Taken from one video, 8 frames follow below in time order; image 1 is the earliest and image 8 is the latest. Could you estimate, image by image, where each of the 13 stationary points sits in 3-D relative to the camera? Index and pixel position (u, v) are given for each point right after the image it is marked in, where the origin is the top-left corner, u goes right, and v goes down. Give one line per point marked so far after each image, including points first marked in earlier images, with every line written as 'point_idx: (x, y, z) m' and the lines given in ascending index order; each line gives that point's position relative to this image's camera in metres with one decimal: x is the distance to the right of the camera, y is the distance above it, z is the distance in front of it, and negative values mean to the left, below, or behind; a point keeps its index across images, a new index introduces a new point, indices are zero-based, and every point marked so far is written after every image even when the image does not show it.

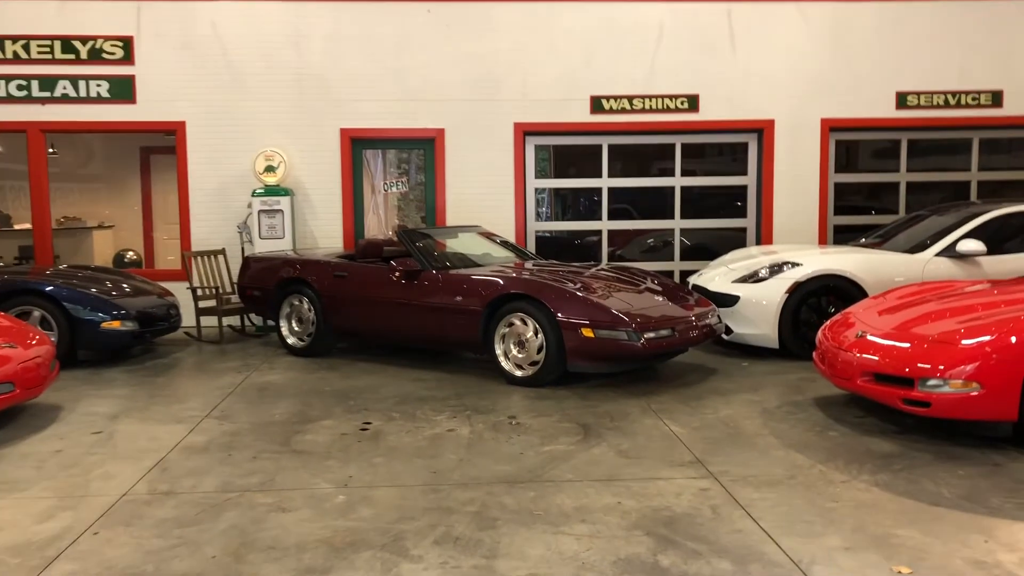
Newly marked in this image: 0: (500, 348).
0: (-0.1, -0.4, +6.5) m
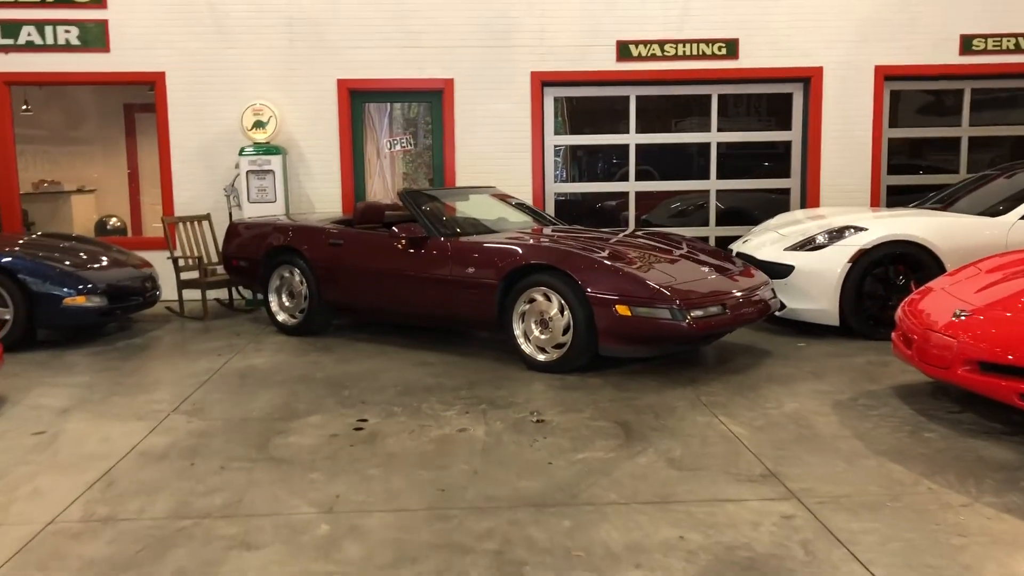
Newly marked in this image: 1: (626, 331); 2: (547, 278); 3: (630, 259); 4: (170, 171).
0: (0.0, -0.2, +5.6) m
1: (+0.6, -0.2, +5.2) m
2: (+0.2, +0.1, +5.5) m
3: (+0.7, +0.2, +5.6) m
4: (-3.1, +1.0, +8.6) m
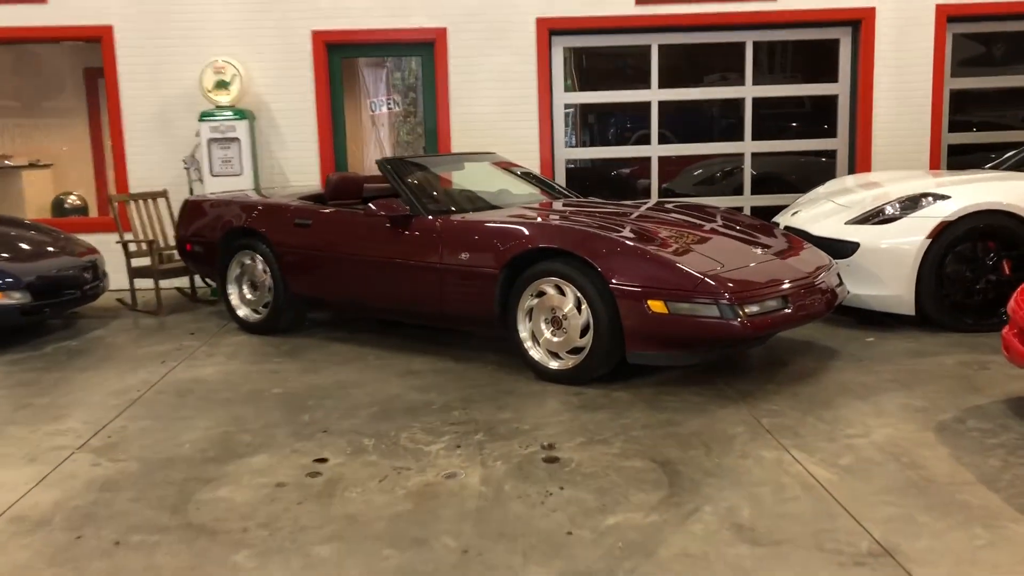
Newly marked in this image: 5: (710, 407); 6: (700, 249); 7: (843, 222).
0: (+0.1, -0.2, +4.5) m
1: (+0.6, -0.2, +4.1) m
2: (+0.2, +0.1, +4.3) m
3: (+0.7, +0.2, +4.5) m
4: (-3.0, +1.1, +7.5) m
5: (+0.8, -0.5, +4.0) m
6: (+0.9, +0.2, +4.4) m
7: (+1.9, +0.4, +5.5) m
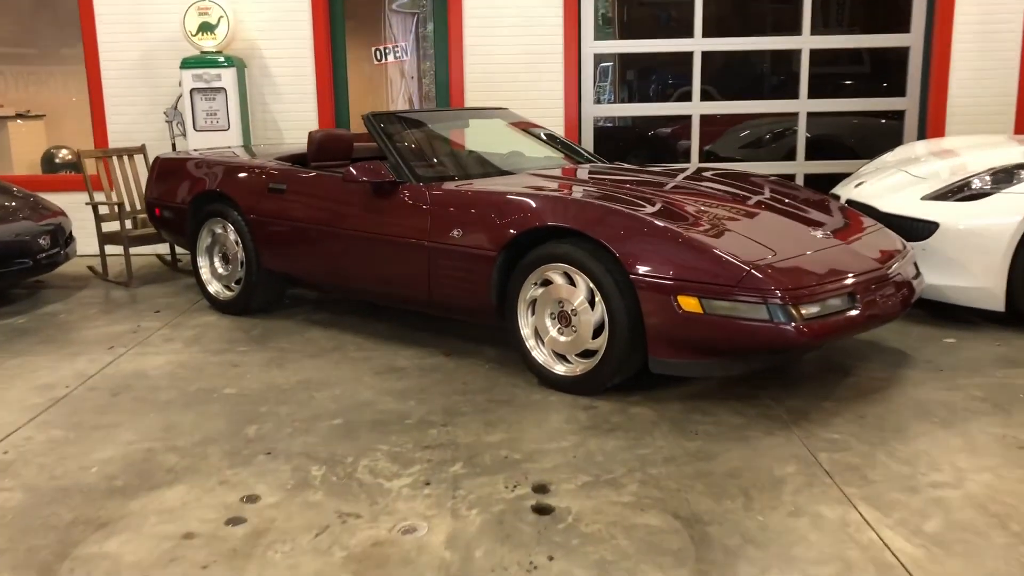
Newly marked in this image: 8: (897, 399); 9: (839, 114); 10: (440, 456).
0: (+0.1, -0.1, +3.7) m
1: (+0.6, -0.2, +3.3) m
2: (+0.2, +0.1, +3.5) m
3: (+0.7, +0.3, +3.7) m
4: (-2.9, +1.4, +6.7) m
5: (+0.8, -0.5, +3.2) m
6: (+0.9, +0.2, +3.6) m
7: (+1.9, +0.4, +4.6) m
8: (+1.4, -0.4, +3.5) m
9: (+2.4, +1.3, +7.1) m
10: (-0.2, -0.5, +3.0) m
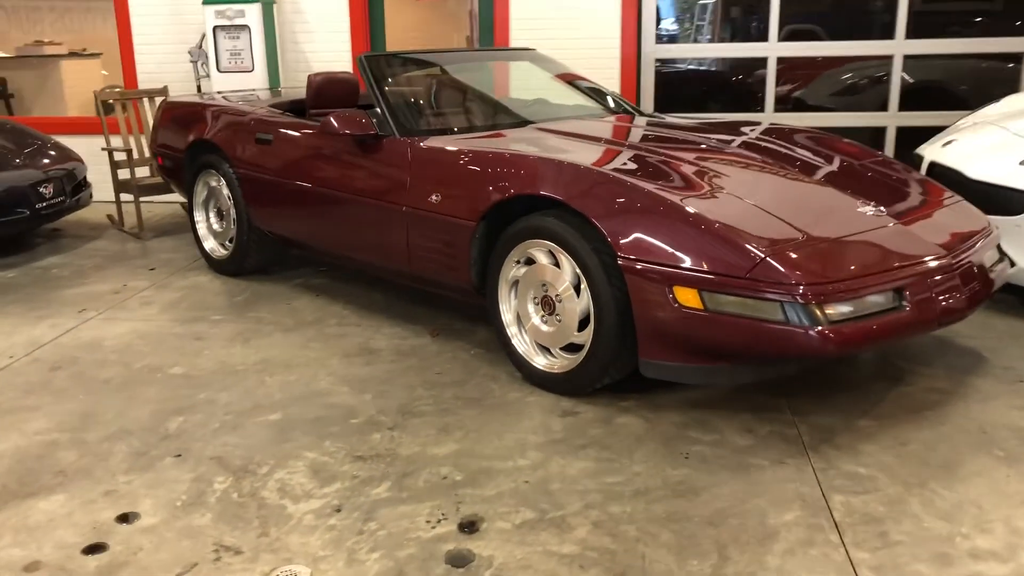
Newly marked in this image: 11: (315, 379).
0: (0.0, -0.1, +3.1) m
1: (+0.5, -0.1, +2.7) m
2: (+0.1, +0.2, +2.9) m
3: (+0.6, +0.3, +3.0) m
4: (-2.5, +1.7, +6.4) m
5: (+0.6, -0.5, +2.6) m
6: (+0.8, +0.3, +2.9) m
7: (+2.0, +0.5, +3.8) m
8: (+1.3, -0.4, +2.8) m
9: (+2.7, +1.5, +6.1) m
10: (-0.4, -0.5, +2.5) m
11: (-0.7, -0.3, +3.2) m
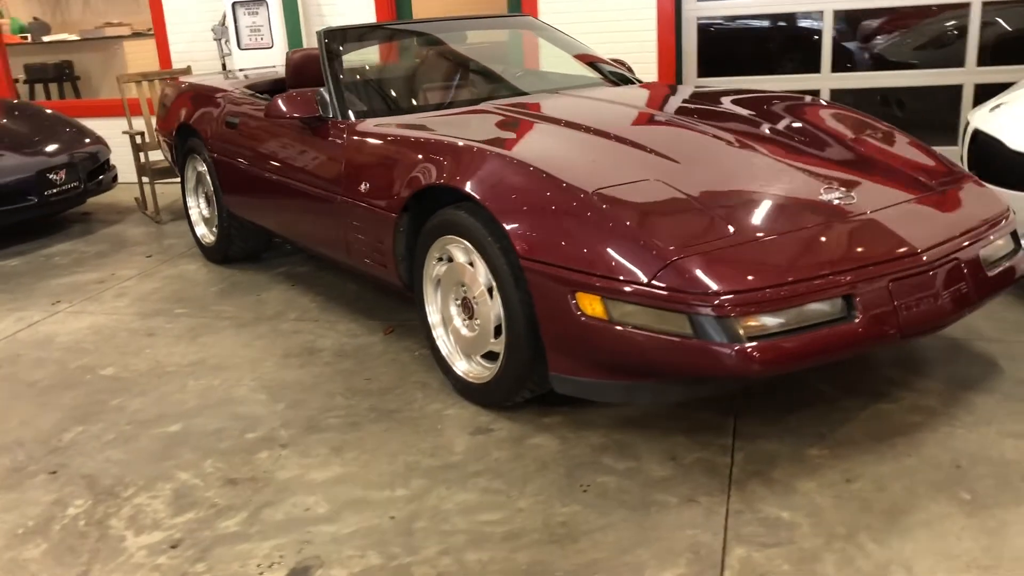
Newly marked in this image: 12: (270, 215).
0: (-0.2, -0.1, +2.9) m
1: (+0.2, -0.2, +2.3) m
2: (-0.1, +0.2, +2.6) m
3: (+0.4, +0.3, +2.6) m
4: (-2.3, +1.9, +6.3) m
5: (+0.3, -0.5, +2.2) m
6: (+0.5, +0.3, +2.5) m
7: (+1.8, +0.5, +3.2) m
8: (+1.0, -0.4, +2.3) m
9: (+2.9, +1.6, +5.4) m
10: (-0.7, -0.5, +2.3) m
11: (-0.9, -0.3, +3.0) m
12: (-1.0, +0.3, +3.8) m
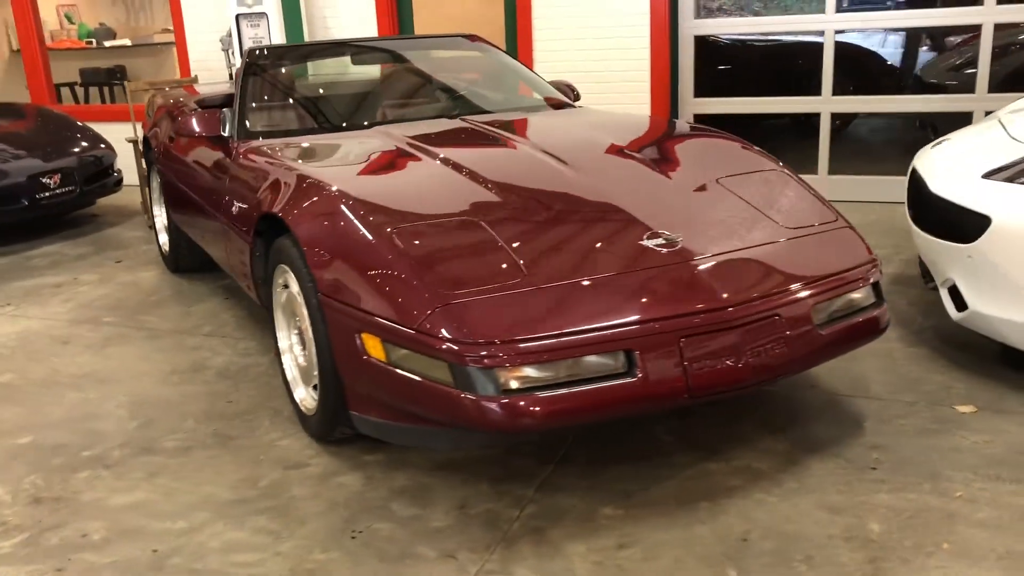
0: (-0.7, -0.1, +2.8) m
1: (-0.3, -0.2, +2.3) m
2: (-0.6, +0.1, +2.6) m
3: (-0.1, +0.2, +2.5) m
4: (-2.2, +1.8, +6.6) m
5: (-0.2, -0.6, +2.1) m
6: (+0.1, +0.1, +2.4) m
7: (+1.4, +0.4, +2.9) m
8: (+0.5, -0.5, +2.2) m
9: (+2.8, +1.4, +5.0) m
10: (-1.2, -0.6, +2.4) m
11: (-1.3, -0.3, +3.1) m
12: (-1.3, +0.2, +3.9) m
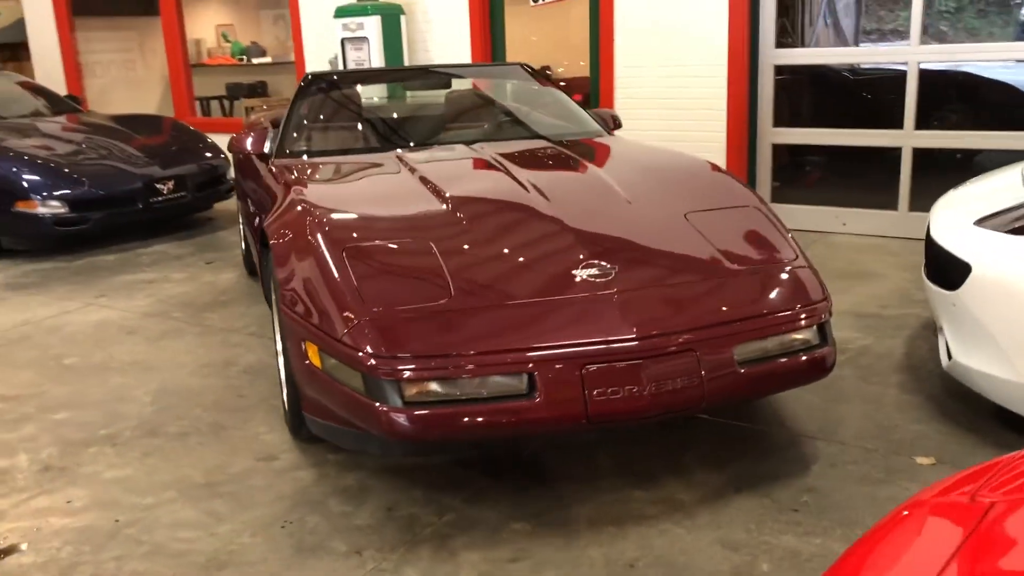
0: (-0.7, -0.2, +3.1) m
1: (-0.5, -0.3, +2.5) m
2: (-0.7, +0.1, +2.8) m
3: (-0.2, +0.2, +2.7) m
4: (-1.5, +1.8, +7.0) m
5: (-0.4, -0.6, +2.3) m
6: (-0.1, +0.1, +2.5) m
7: (+1.4, +0.2, +2.8) m
8: (+0.3, -0.6, +2.3) m
9: (+3.1, +1.1, +4.6) m
10: (-1.4, -0.5, +2.7) m
11: (-1.3, -0.3, +3.4) m
12: (-1.1, +0.2, +4.3) m
